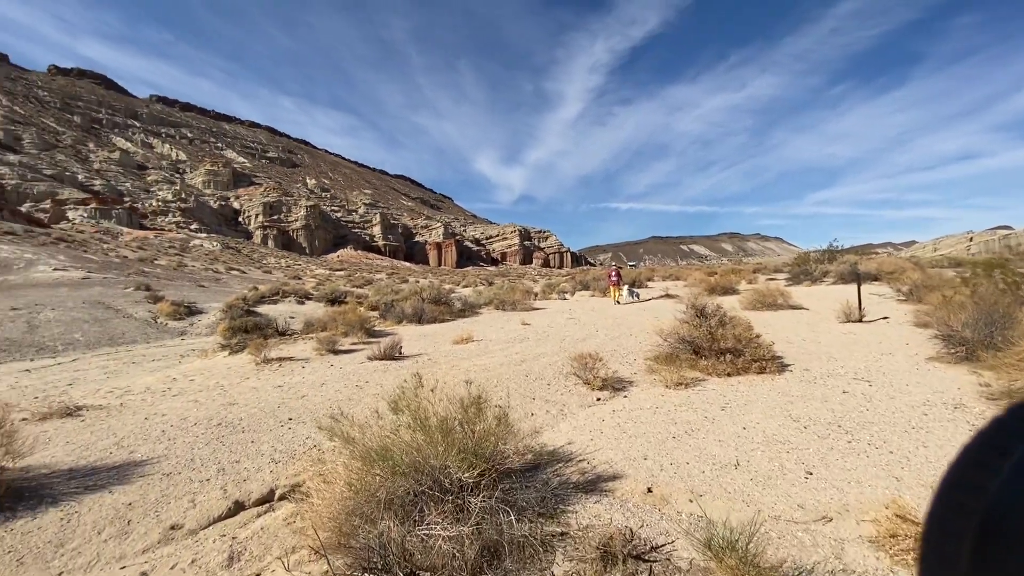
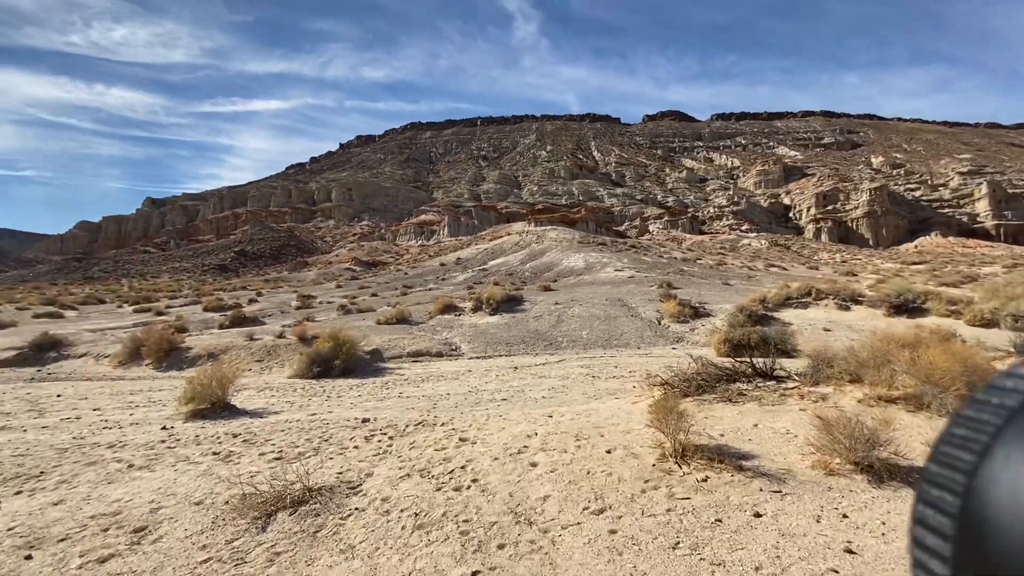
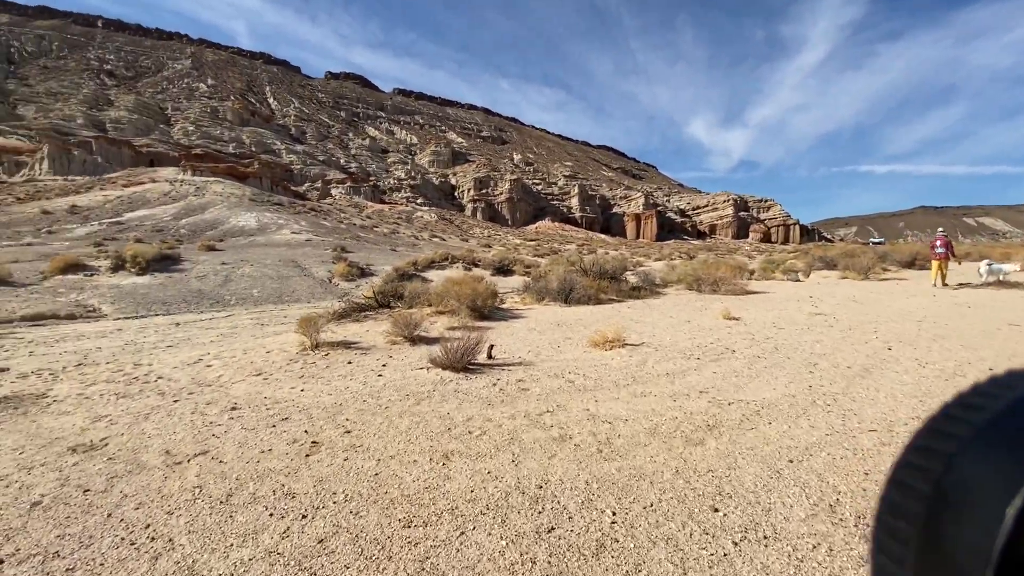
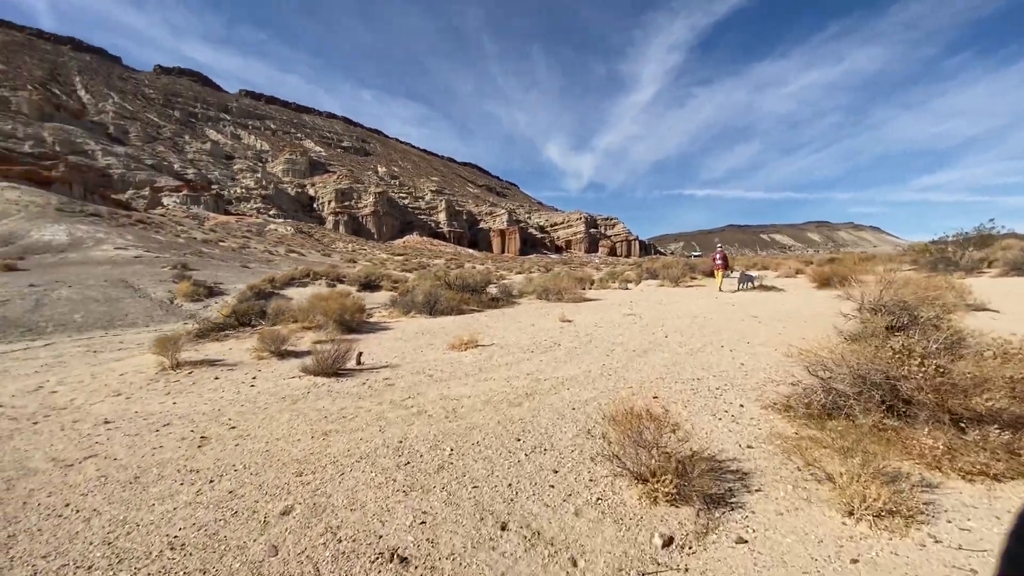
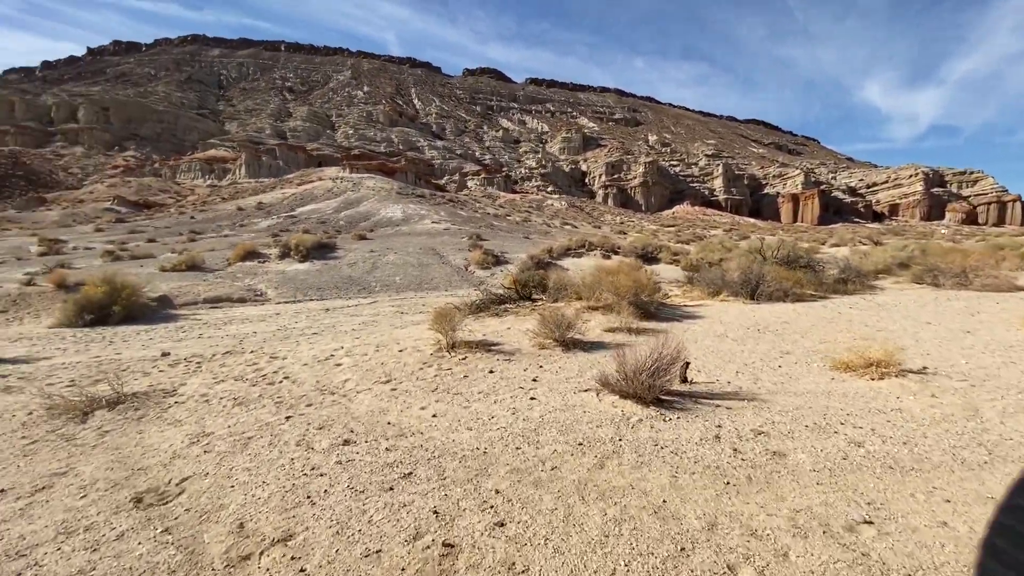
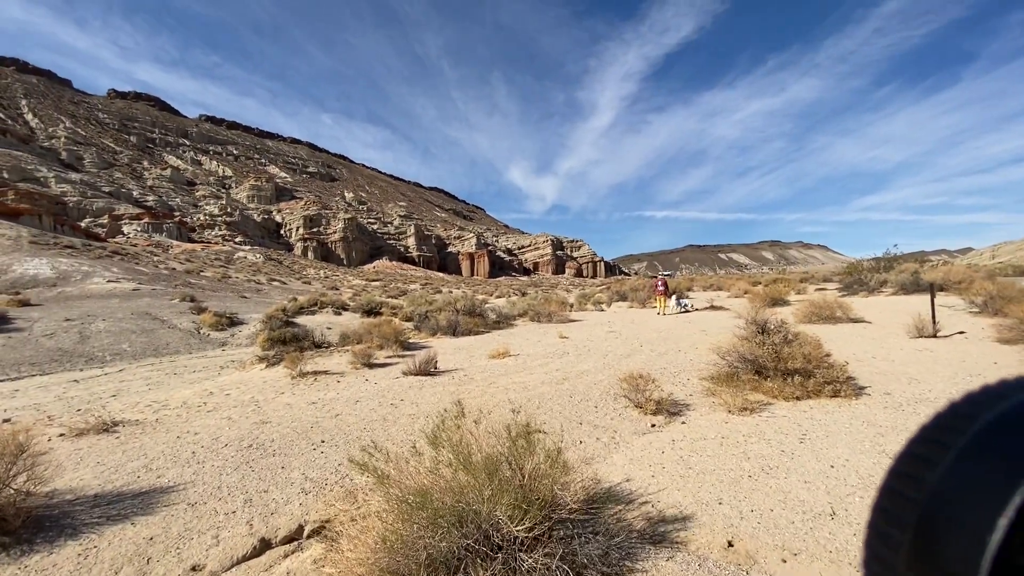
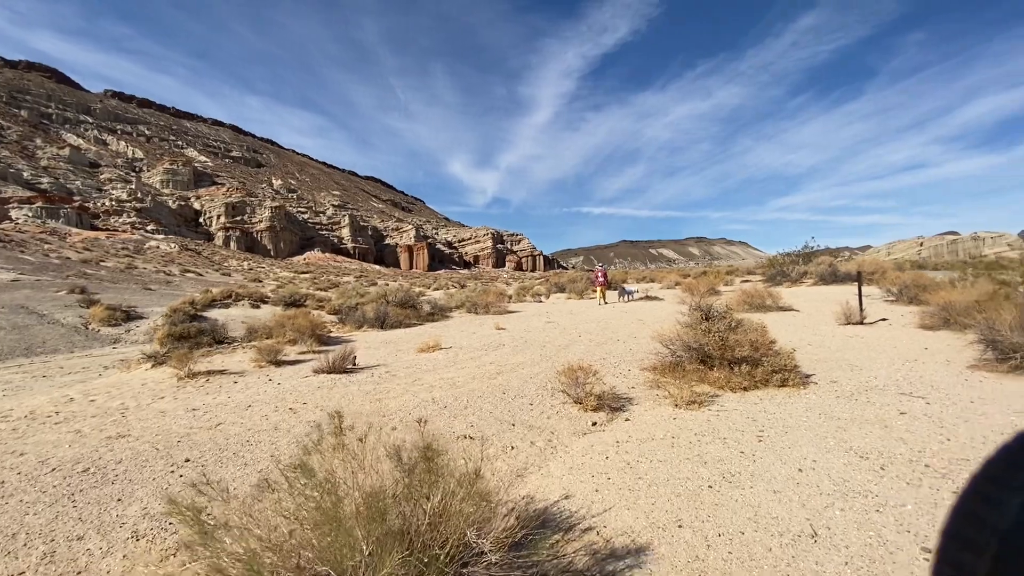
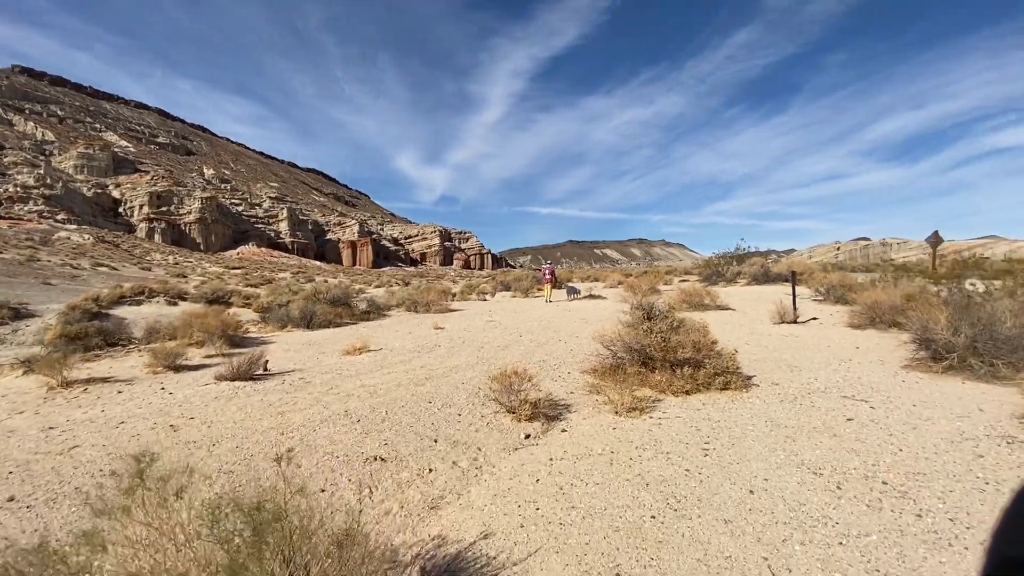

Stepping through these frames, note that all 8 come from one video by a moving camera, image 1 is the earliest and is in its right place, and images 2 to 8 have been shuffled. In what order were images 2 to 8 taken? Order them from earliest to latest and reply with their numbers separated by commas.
6, 7, 8, 4, 3, 5, 2
